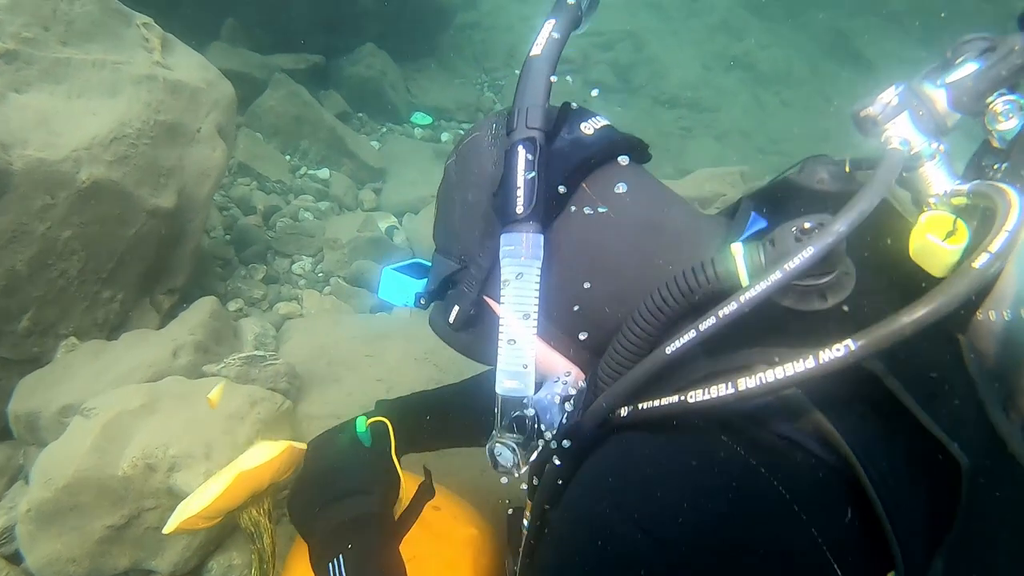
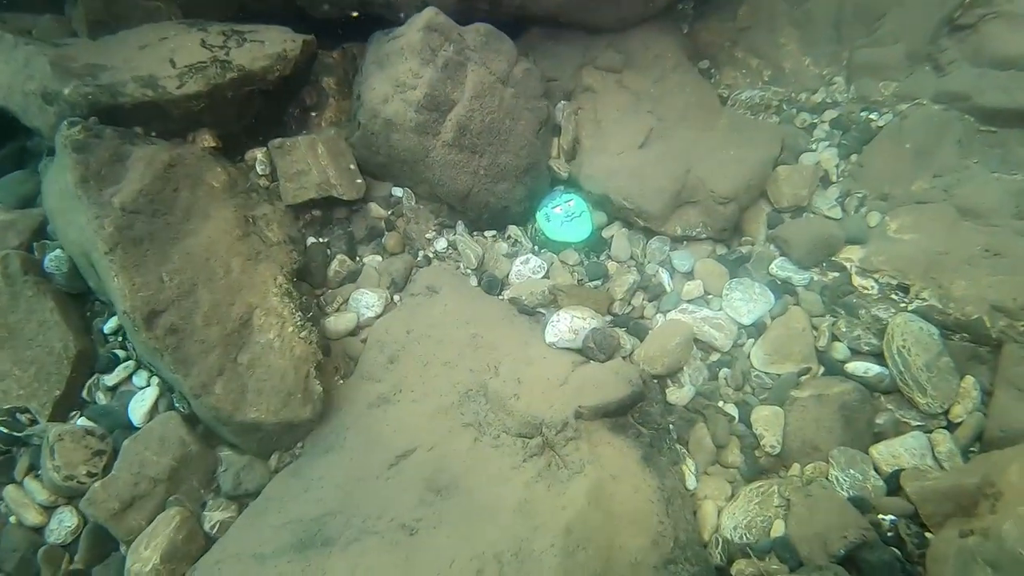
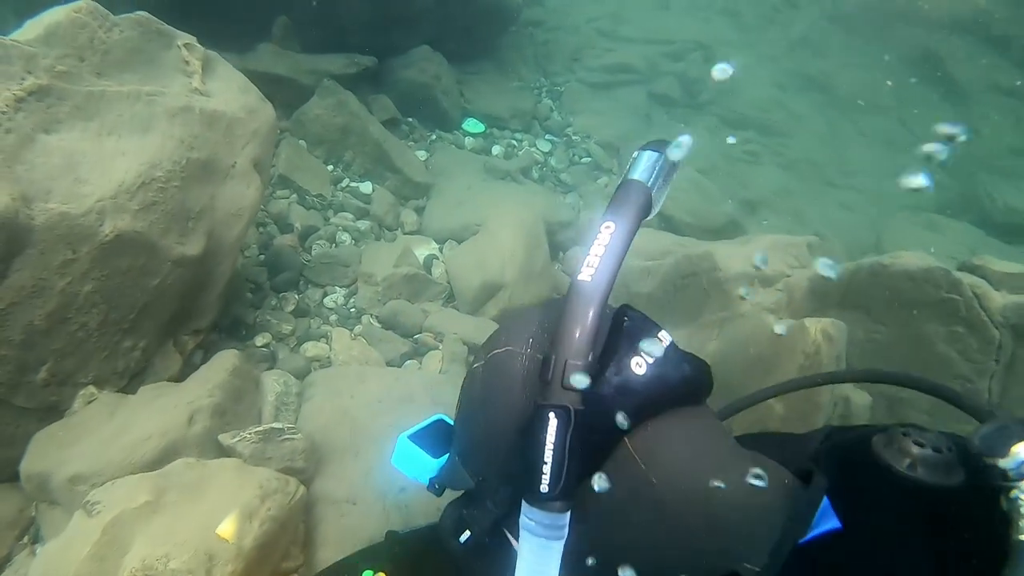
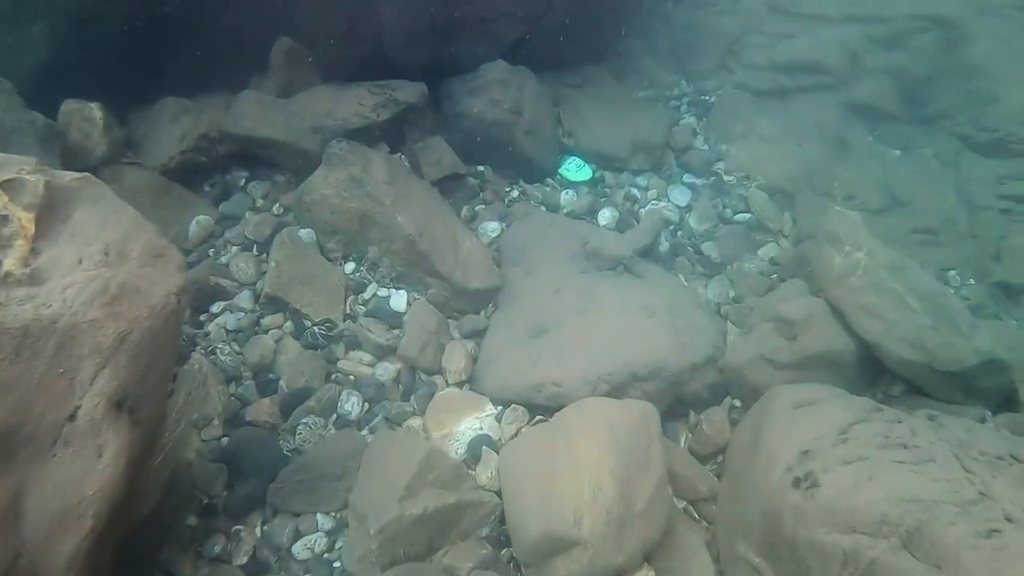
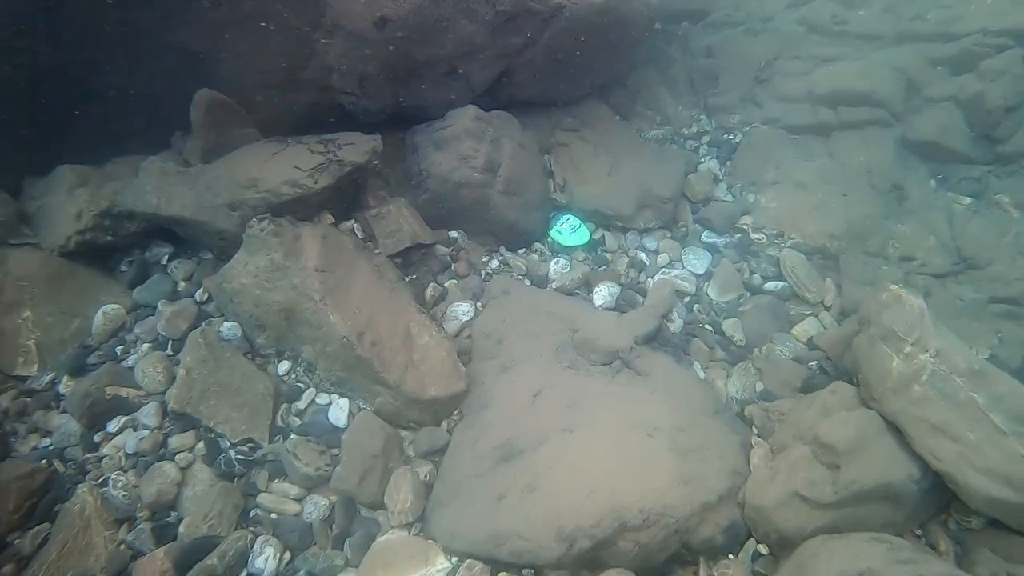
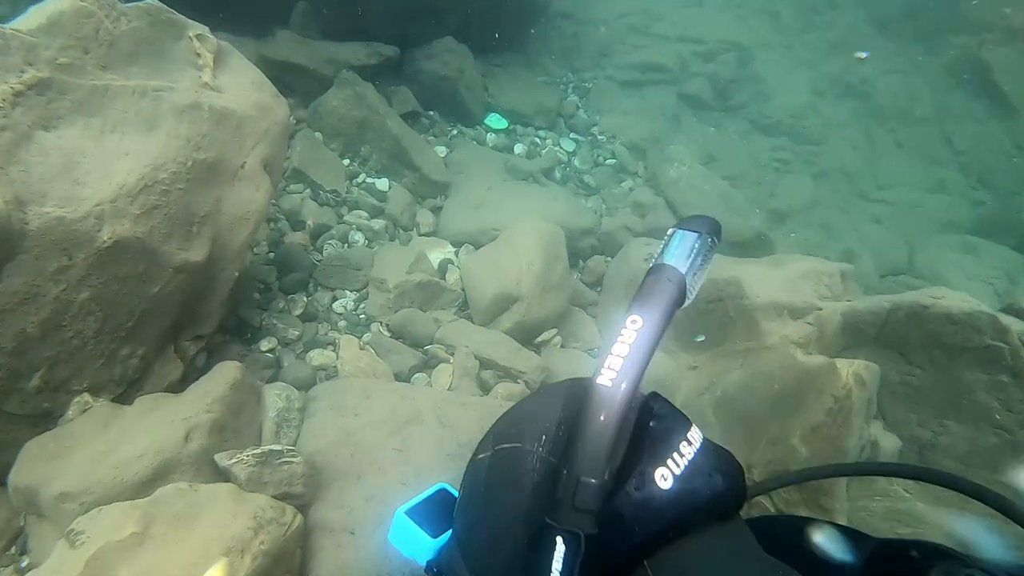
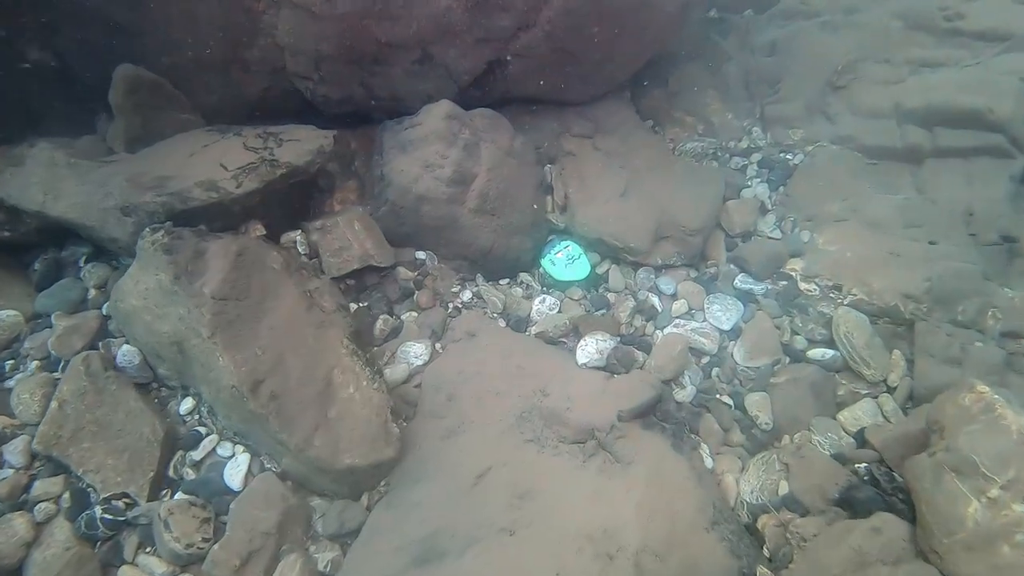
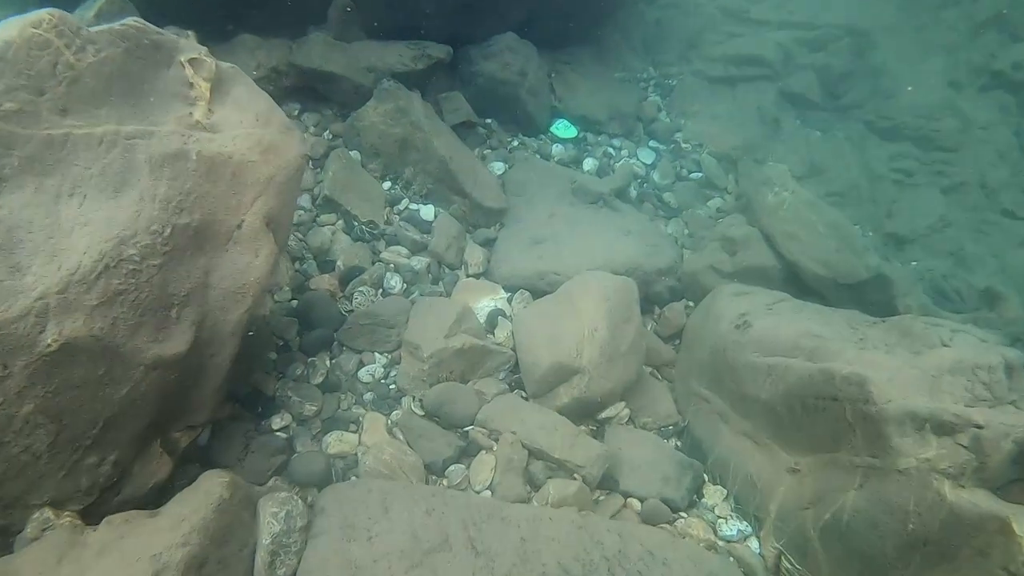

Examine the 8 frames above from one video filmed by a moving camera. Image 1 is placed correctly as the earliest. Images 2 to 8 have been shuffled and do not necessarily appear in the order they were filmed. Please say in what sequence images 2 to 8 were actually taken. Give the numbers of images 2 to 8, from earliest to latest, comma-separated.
3, 6, 8, 4, 5, 7, 2
